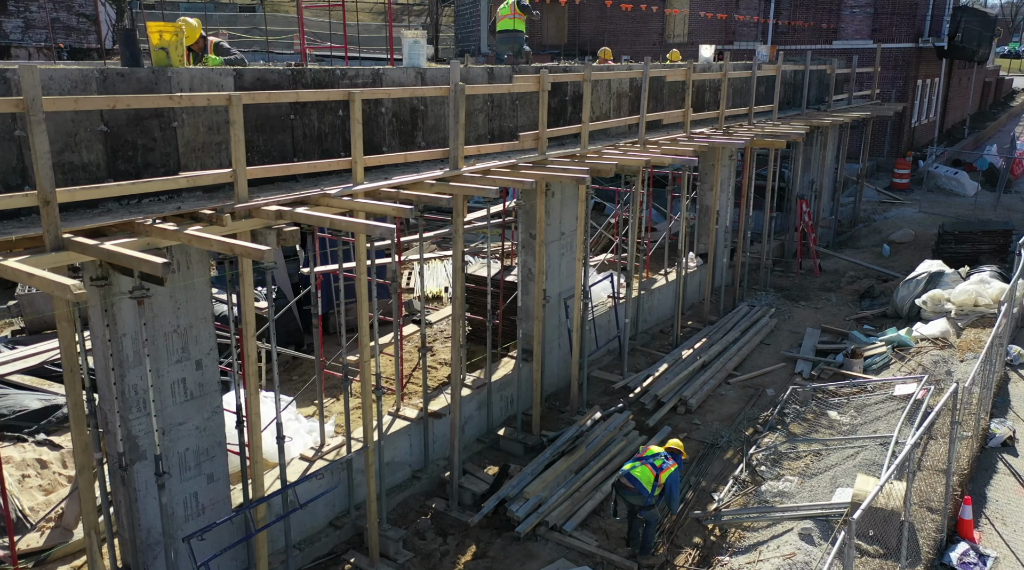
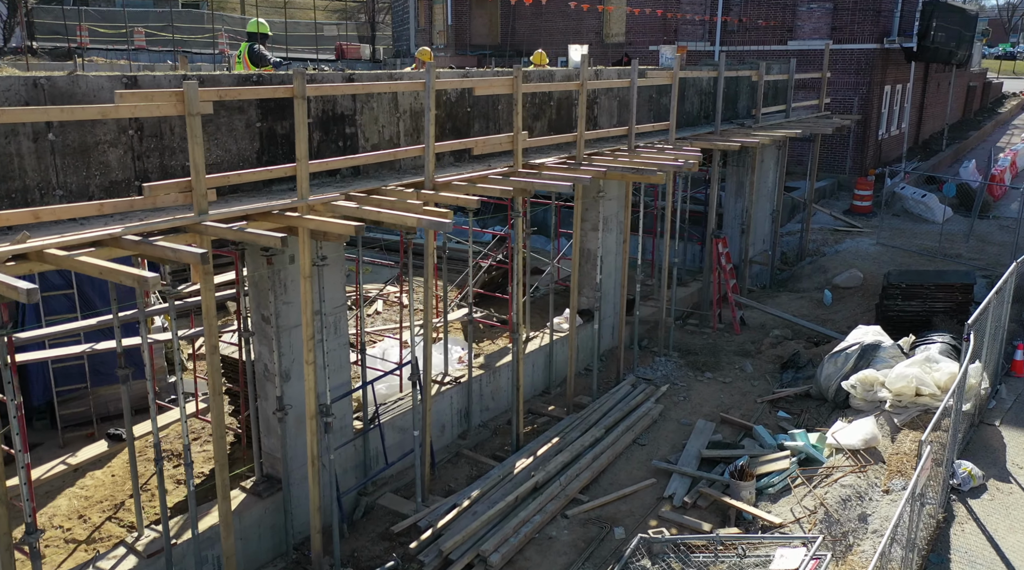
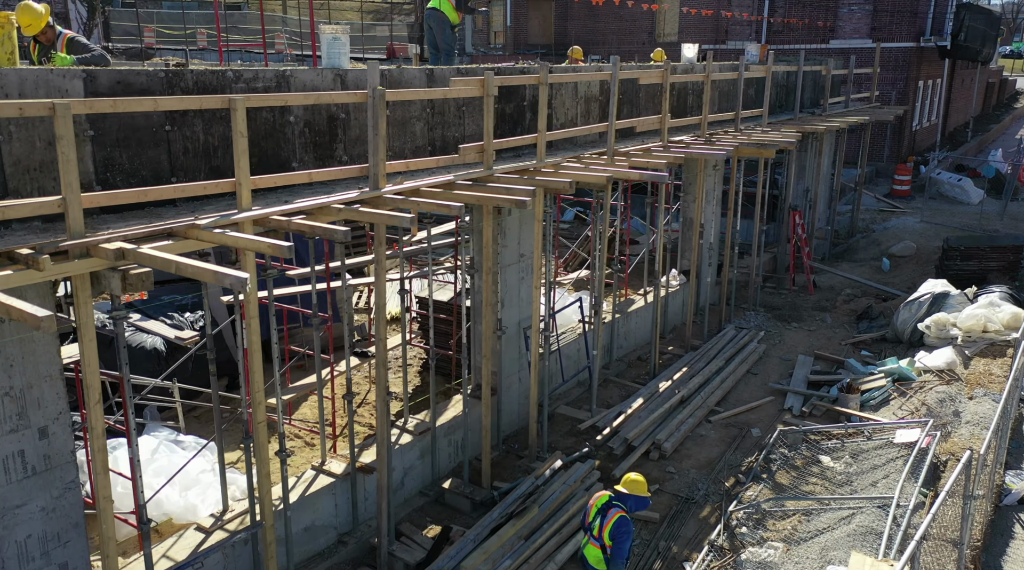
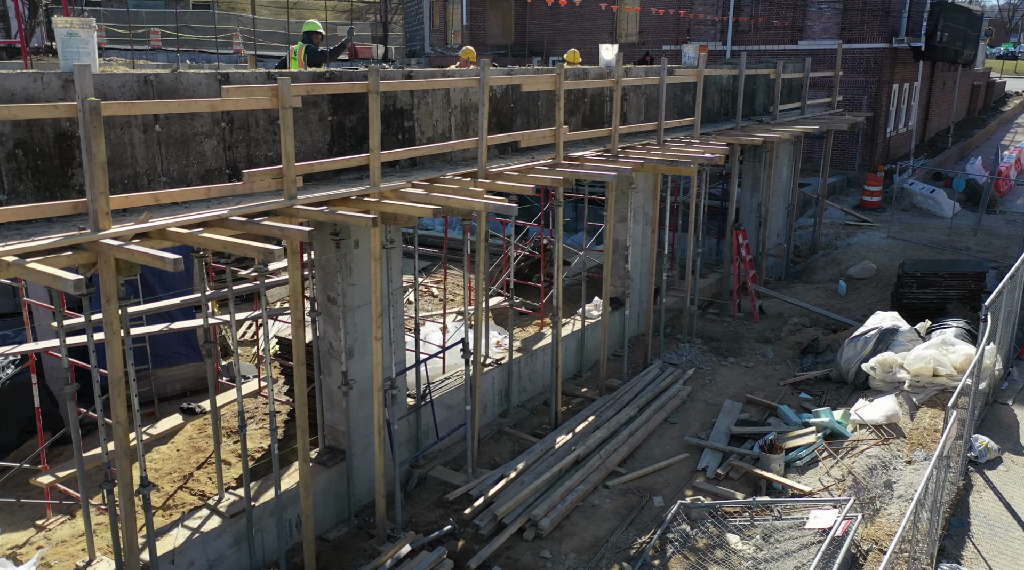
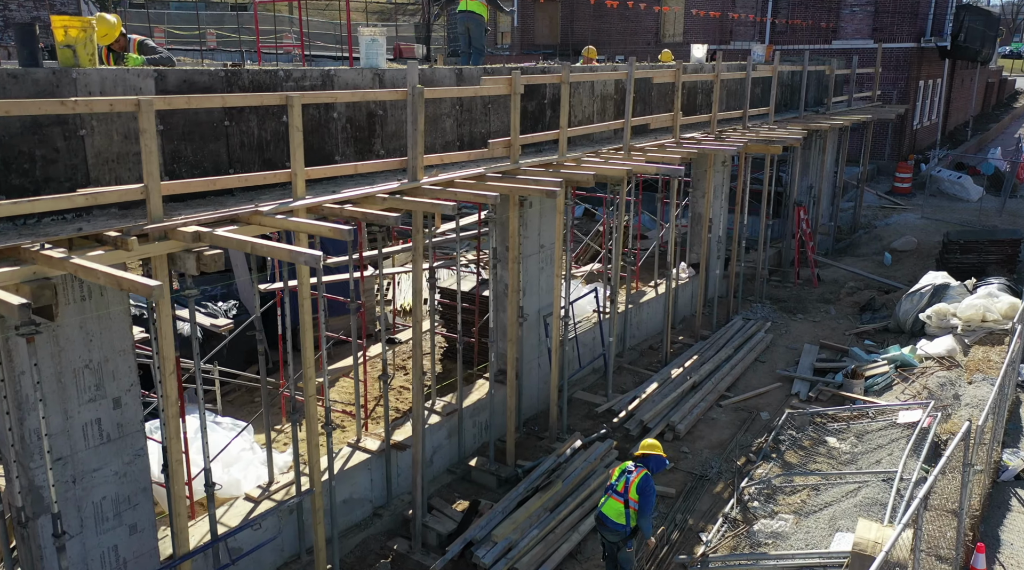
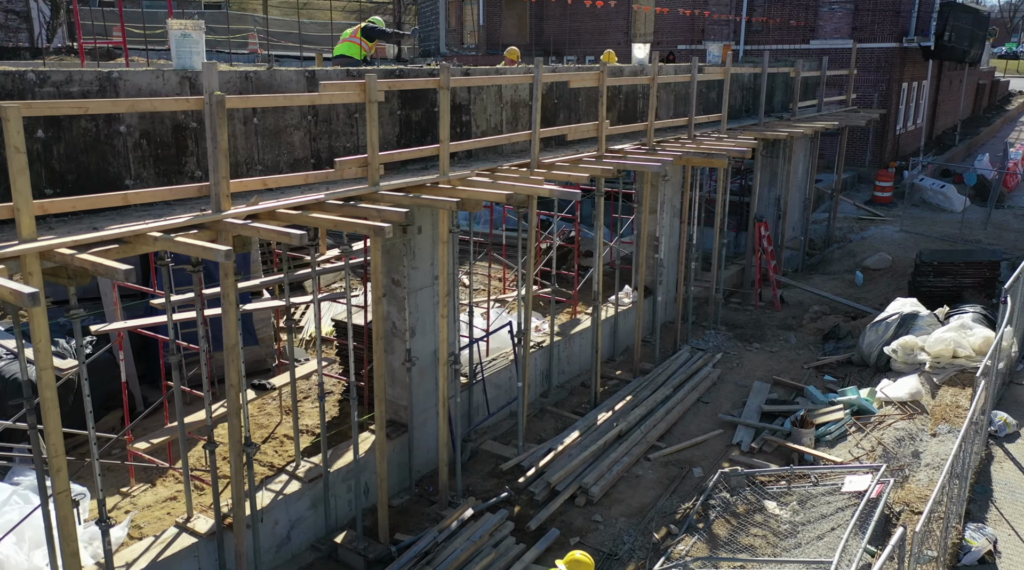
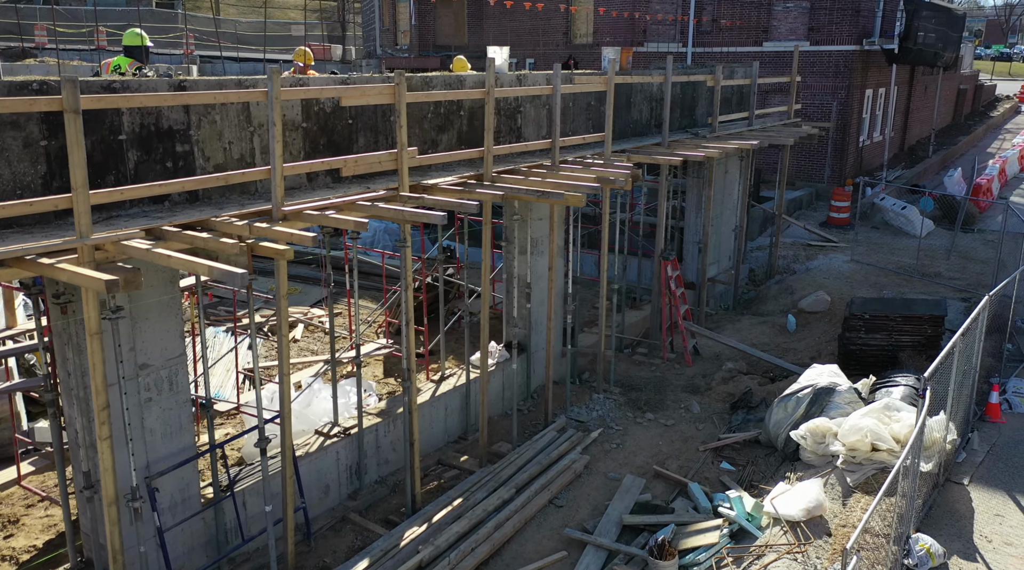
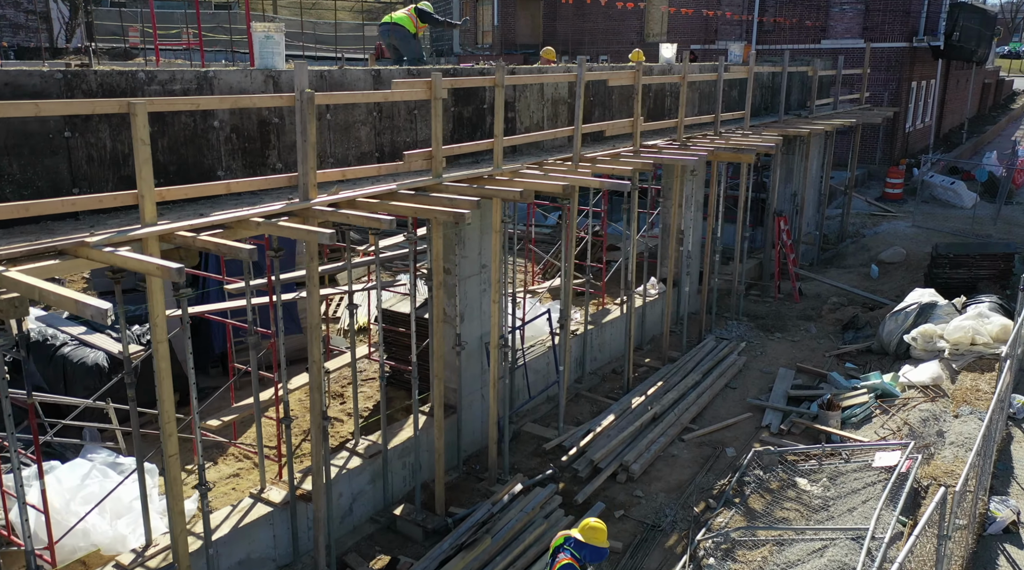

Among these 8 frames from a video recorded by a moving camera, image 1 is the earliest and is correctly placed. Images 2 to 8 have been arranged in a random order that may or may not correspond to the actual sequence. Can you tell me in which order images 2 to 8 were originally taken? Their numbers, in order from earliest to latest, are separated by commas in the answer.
5, 3, 8, 6, 4, 2, 7
